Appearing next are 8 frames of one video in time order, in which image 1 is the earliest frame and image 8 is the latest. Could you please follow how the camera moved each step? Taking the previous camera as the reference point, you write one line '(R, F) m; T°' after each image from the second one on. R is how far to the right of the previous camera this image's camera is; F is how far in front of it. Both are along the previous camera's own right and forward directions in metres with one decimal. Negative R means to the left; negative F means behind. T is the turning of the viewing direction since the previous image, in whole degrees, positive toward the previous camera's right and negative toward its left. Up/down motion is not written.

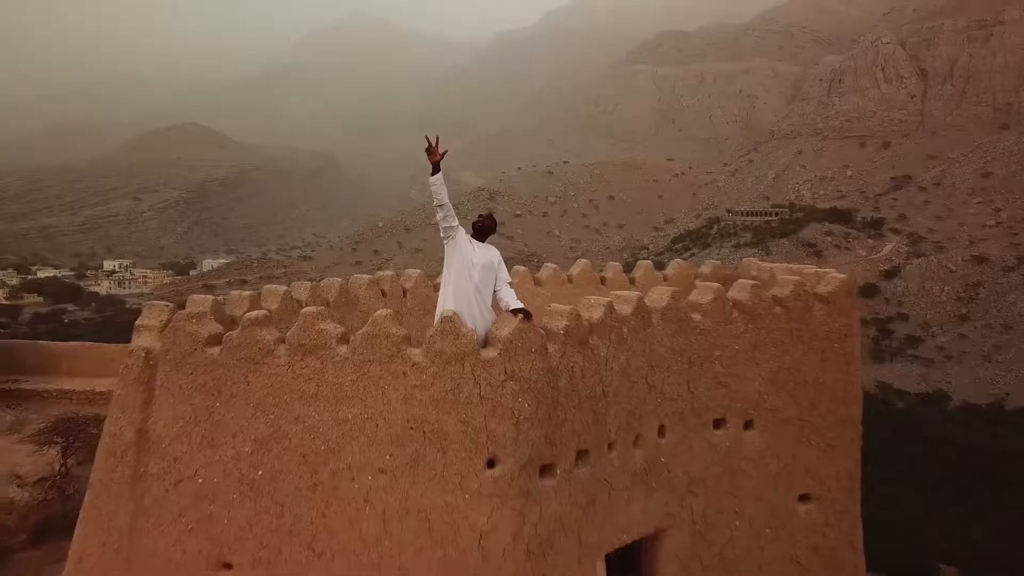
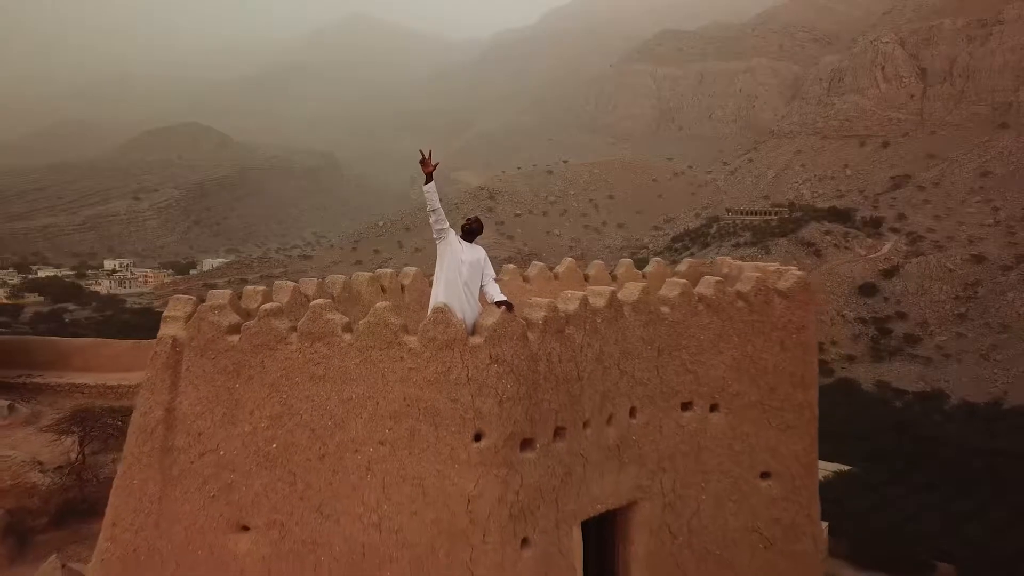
(0.0, -0.1) m; 0°
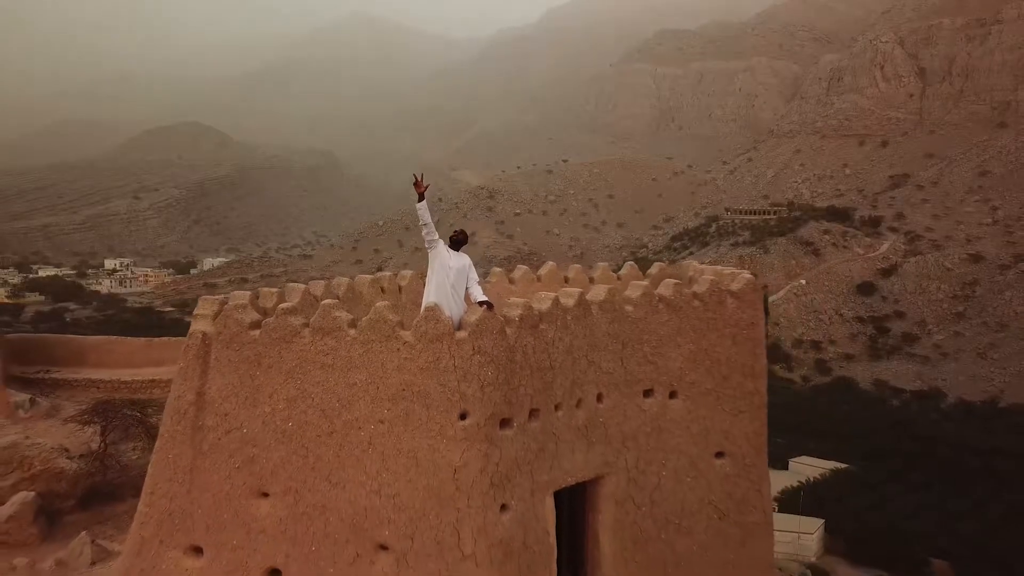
(0.0, -0.2) m; 0°
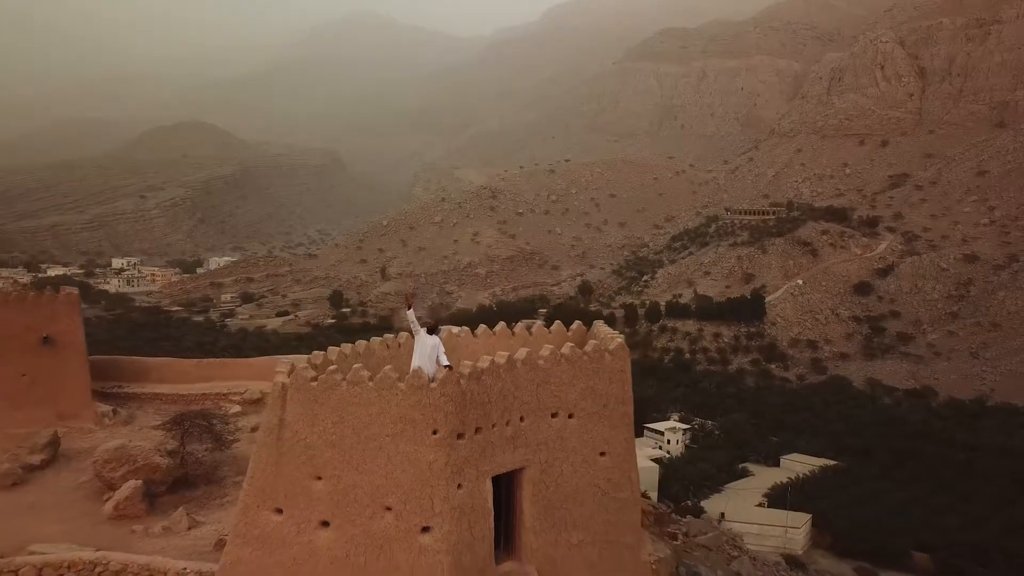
(+0.1, -0.9) m; 0°
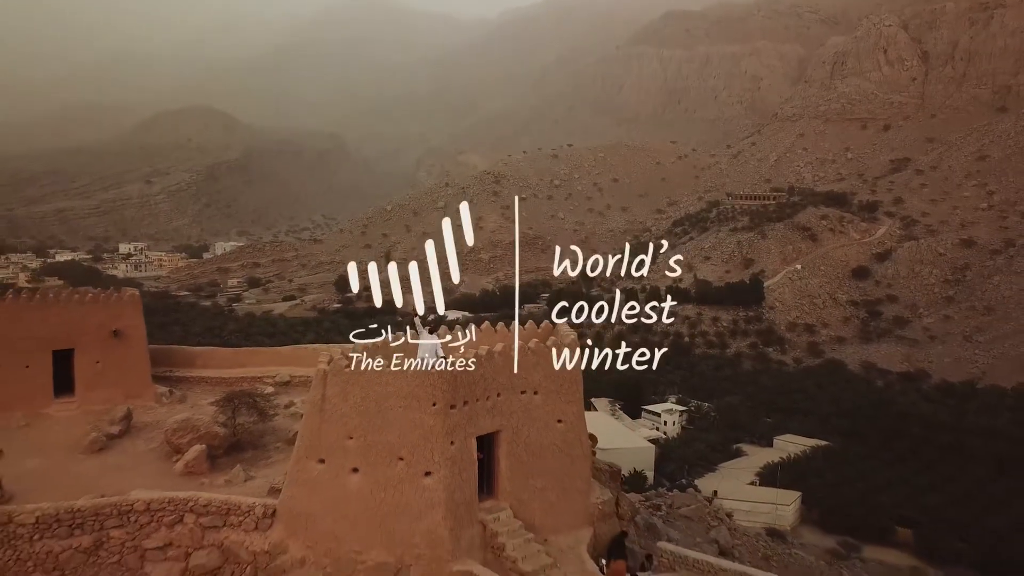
(+0.1, -0.8) m; 0°
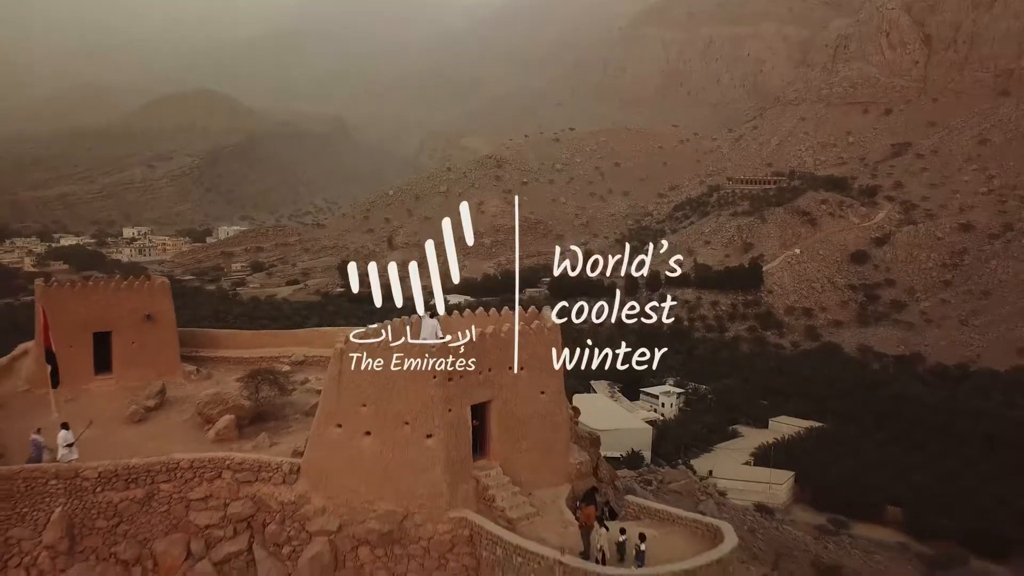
(+0.1, -0.5) m; 0°
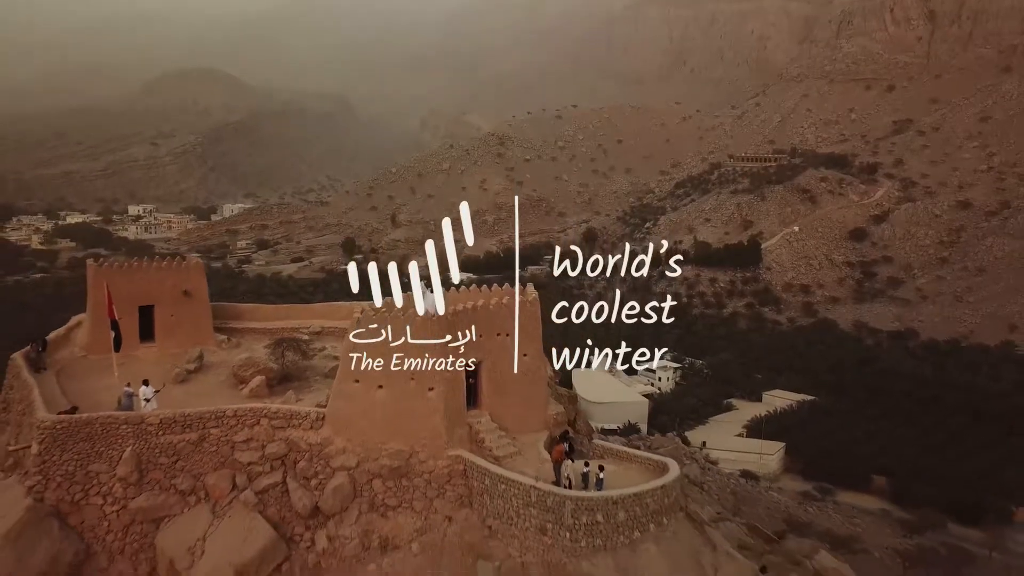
(+0.1, -0.8) m; 0°
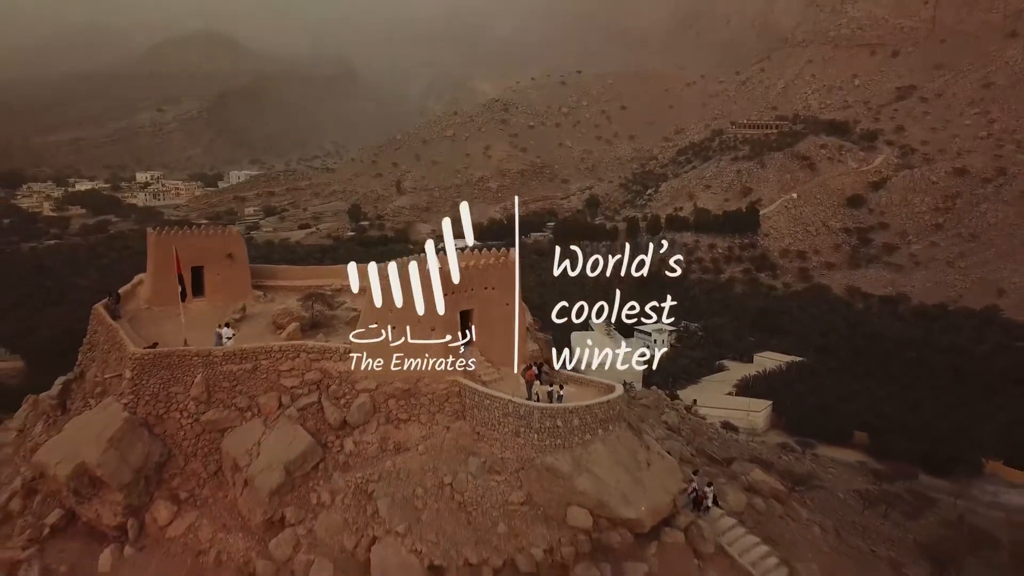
(+0.2, -1.2) m; 0°
